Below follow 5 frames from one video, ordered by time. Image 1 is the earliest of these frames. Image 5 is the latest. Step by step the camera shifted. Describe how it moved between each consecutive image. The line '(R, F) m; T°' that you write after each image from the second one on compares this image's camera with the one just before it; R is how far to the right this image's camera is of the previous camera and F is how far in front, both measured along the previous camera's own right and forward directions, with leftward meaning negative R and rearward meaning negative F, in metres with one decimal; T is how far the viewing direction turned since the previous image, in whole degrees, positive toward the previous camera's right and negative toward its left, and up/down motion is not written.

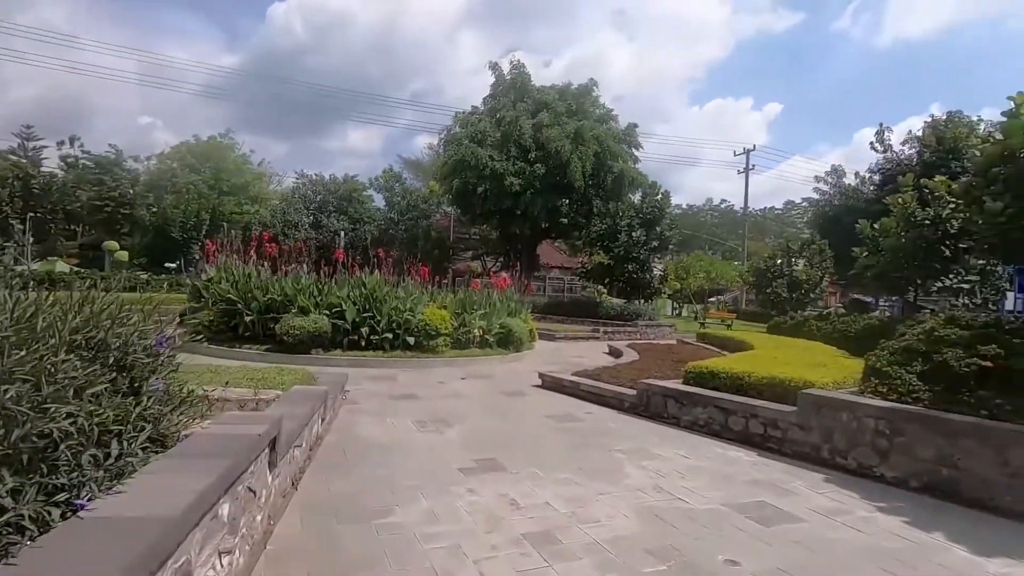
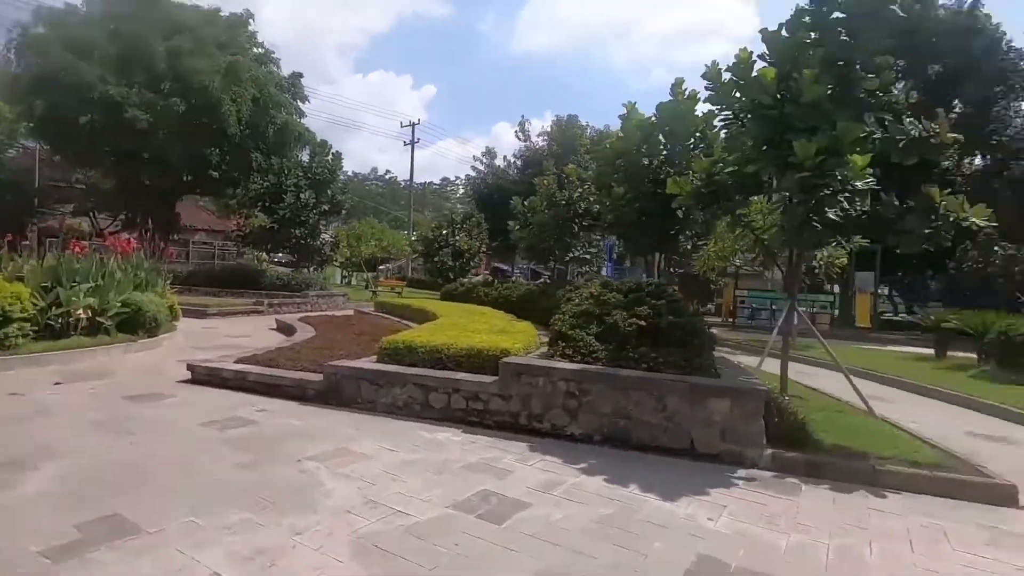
(0.0, +1.2) m; +35°
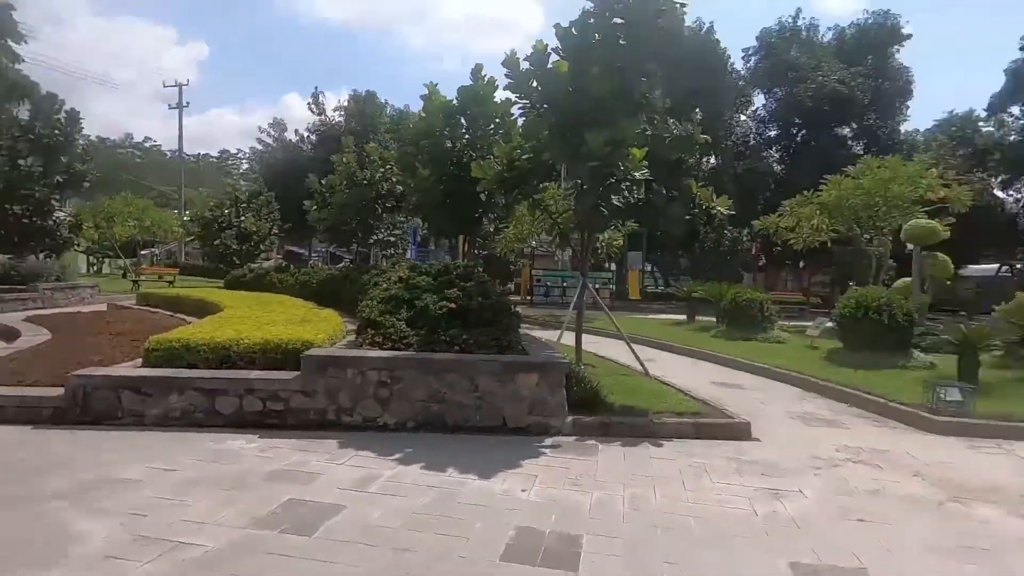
(0.0, +0.2) m; +21°
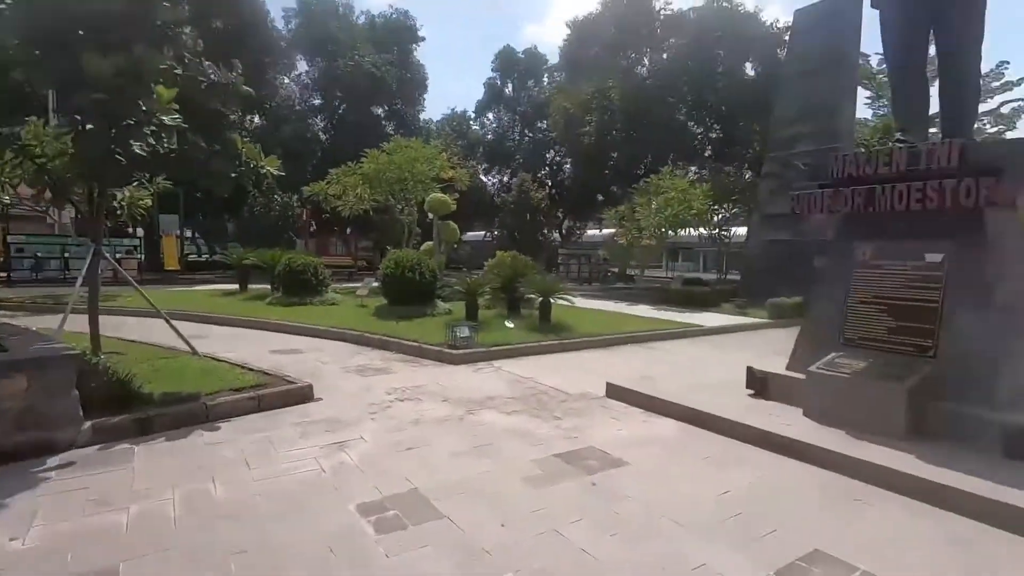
(0.0, +0.1) m; +45°
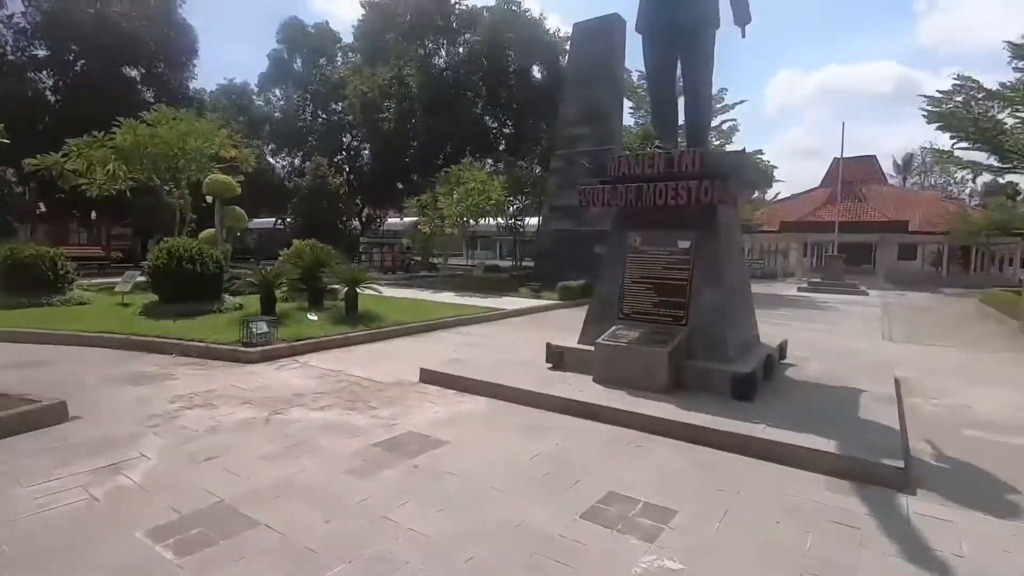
(-0.1, -0.1) m; +21°
